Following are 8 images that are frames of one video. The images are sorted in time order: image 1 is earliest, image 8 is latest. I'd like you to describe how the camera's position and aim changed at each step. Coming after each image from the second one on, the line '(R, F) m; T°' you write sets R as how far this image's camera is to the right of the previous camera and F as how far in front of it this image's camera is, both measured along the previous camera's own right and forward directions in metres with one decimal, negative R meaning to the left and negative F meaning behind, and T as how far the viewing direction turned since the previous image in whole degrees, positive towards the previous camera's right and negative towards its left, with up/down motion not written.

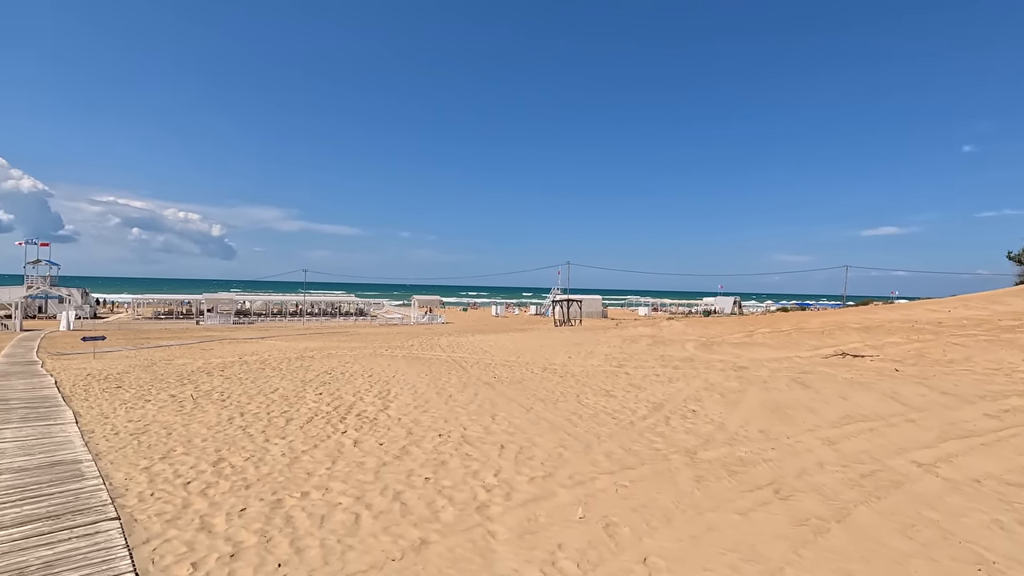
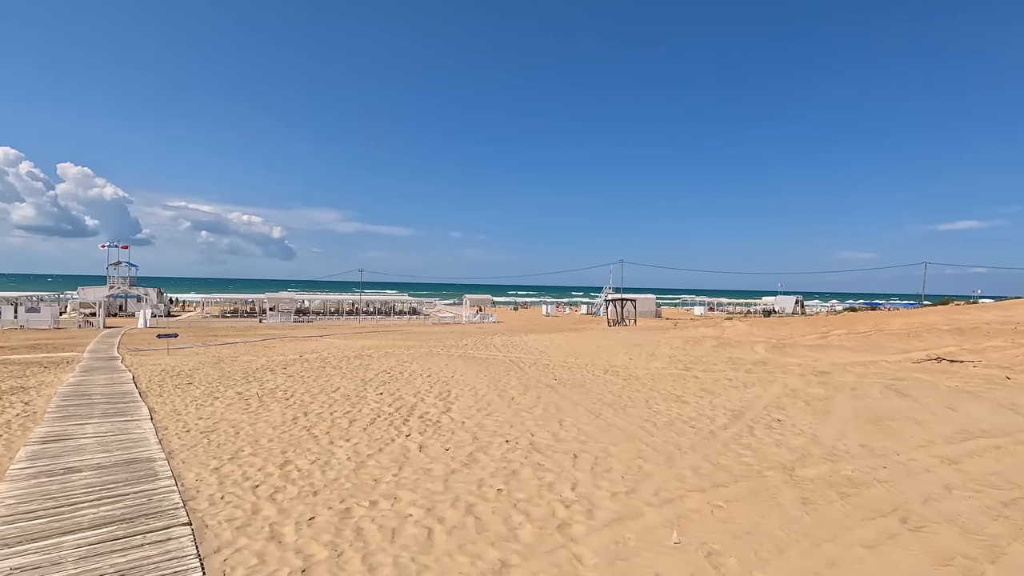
(-0.2, +0.3) m; -5°
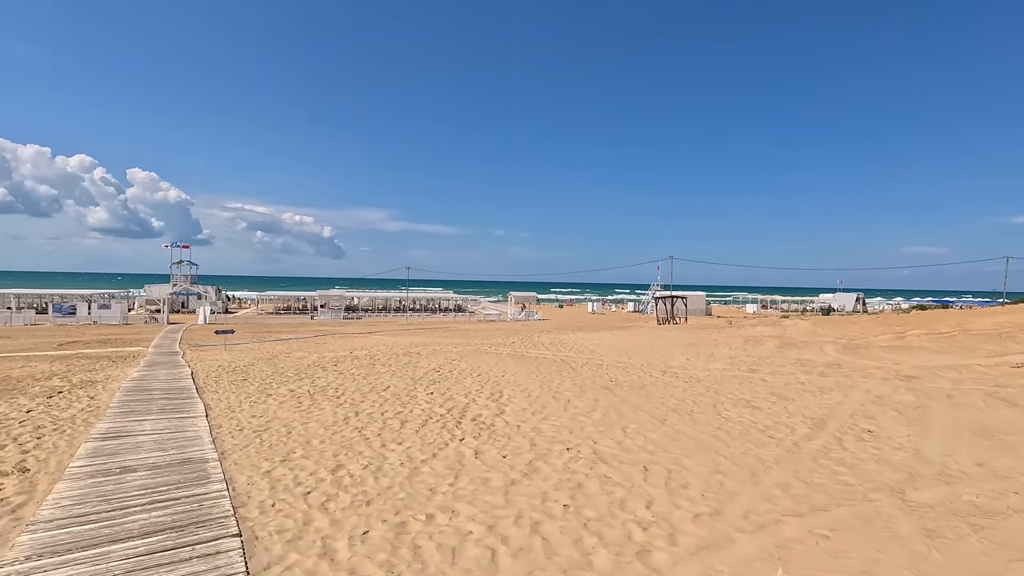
(-0.2, +0.4) m; -5°
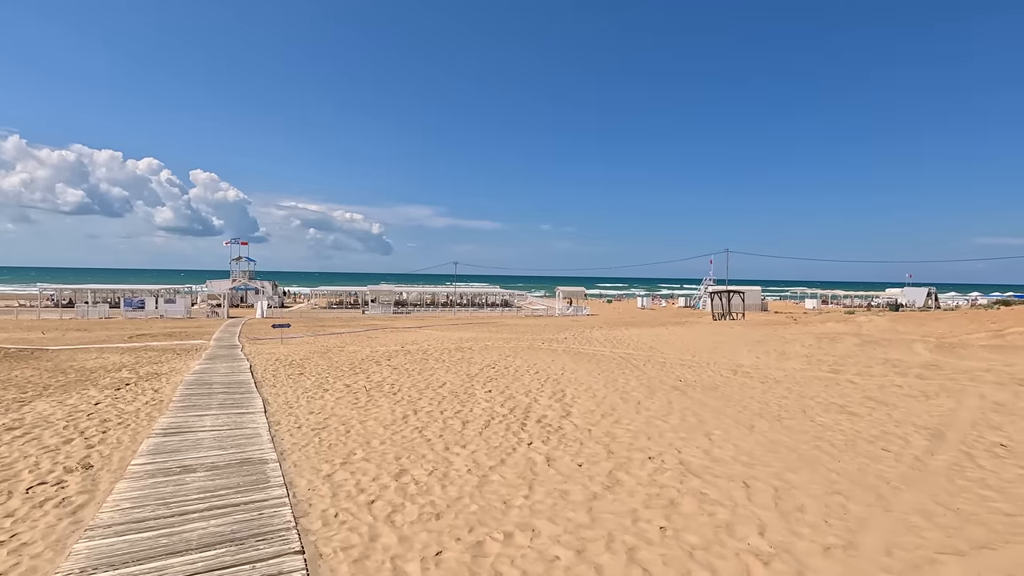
(-0.3, +0.5) m; -5°
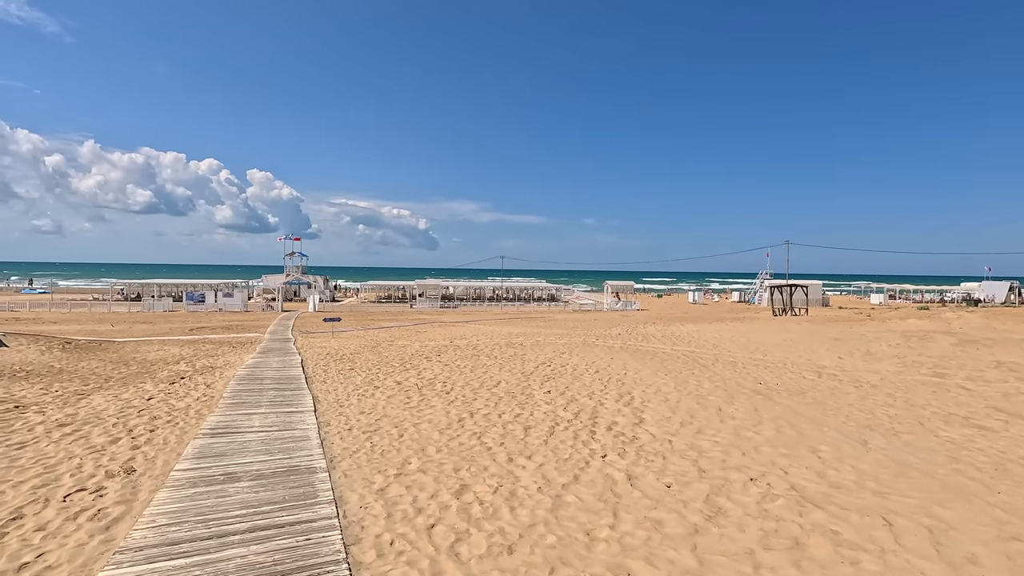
(-0.3, +0.7) m; -5°
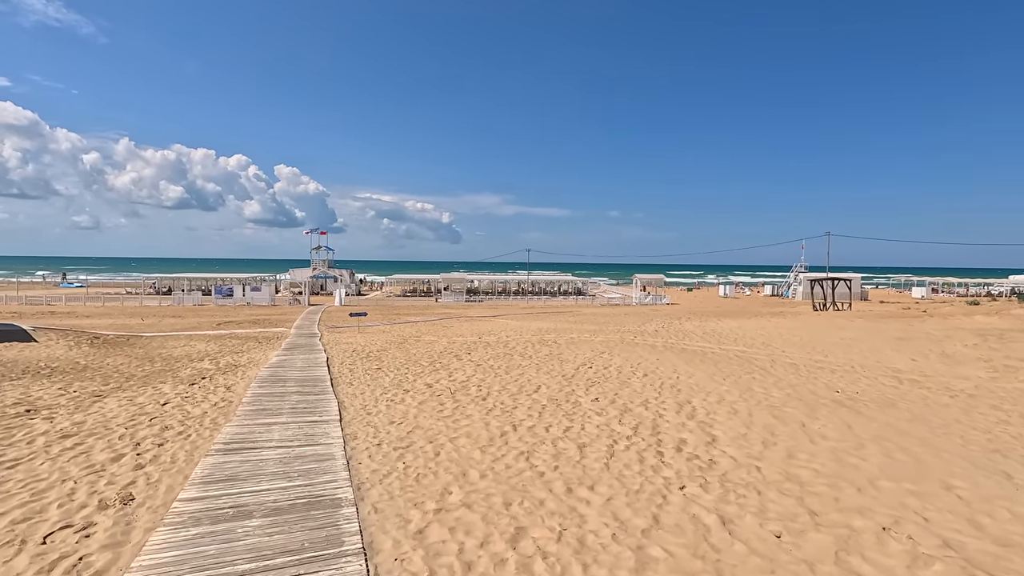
(-0.3, +0.8) m; -2°
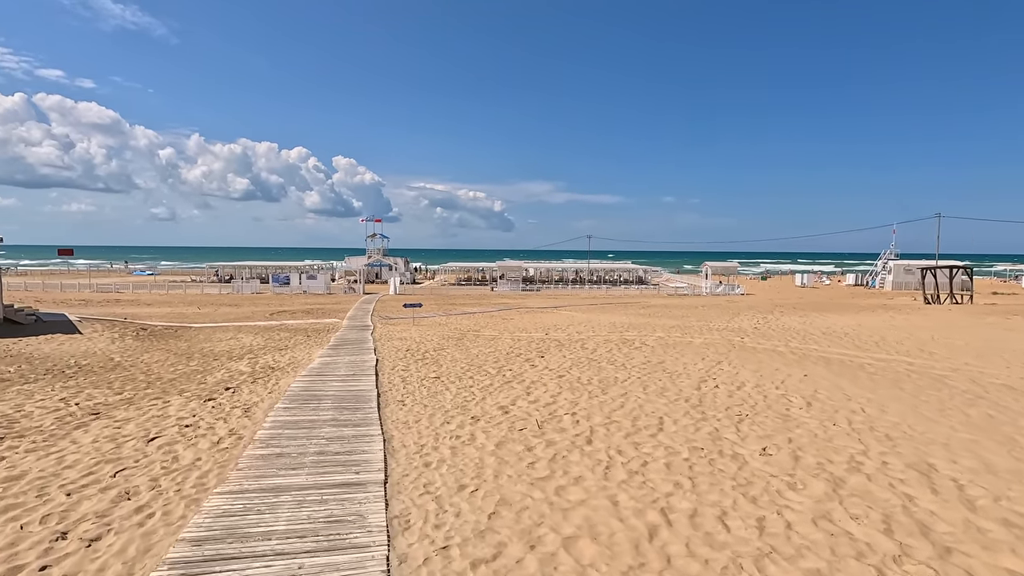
(-0.7, +2.5) m; -5°
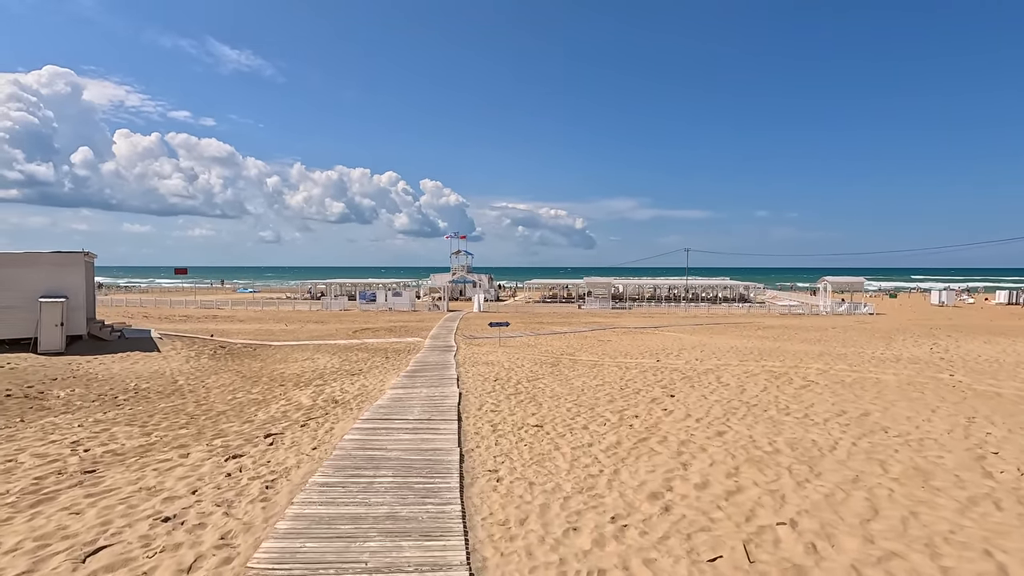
(-0.7, +2.6) m; -9°
